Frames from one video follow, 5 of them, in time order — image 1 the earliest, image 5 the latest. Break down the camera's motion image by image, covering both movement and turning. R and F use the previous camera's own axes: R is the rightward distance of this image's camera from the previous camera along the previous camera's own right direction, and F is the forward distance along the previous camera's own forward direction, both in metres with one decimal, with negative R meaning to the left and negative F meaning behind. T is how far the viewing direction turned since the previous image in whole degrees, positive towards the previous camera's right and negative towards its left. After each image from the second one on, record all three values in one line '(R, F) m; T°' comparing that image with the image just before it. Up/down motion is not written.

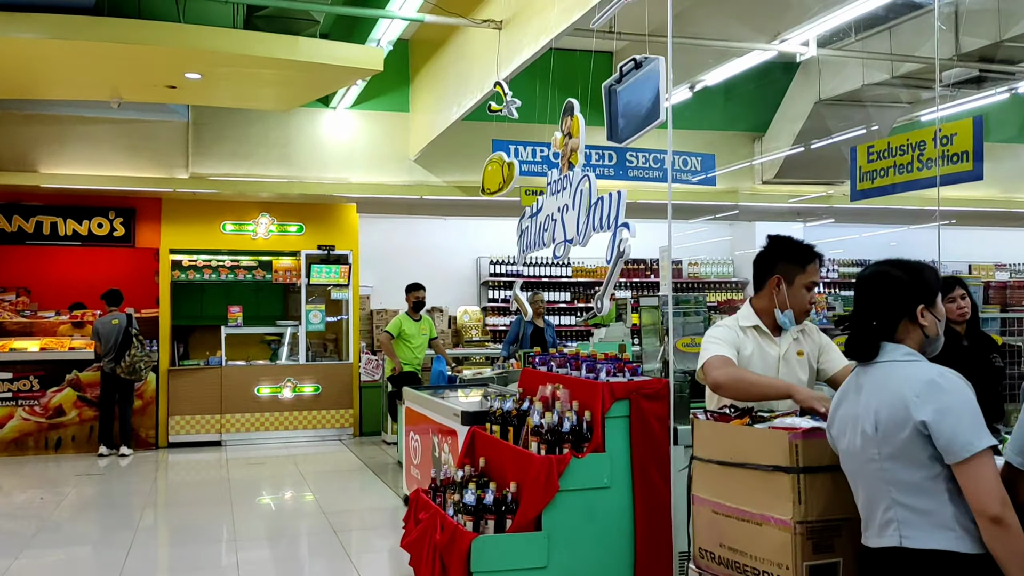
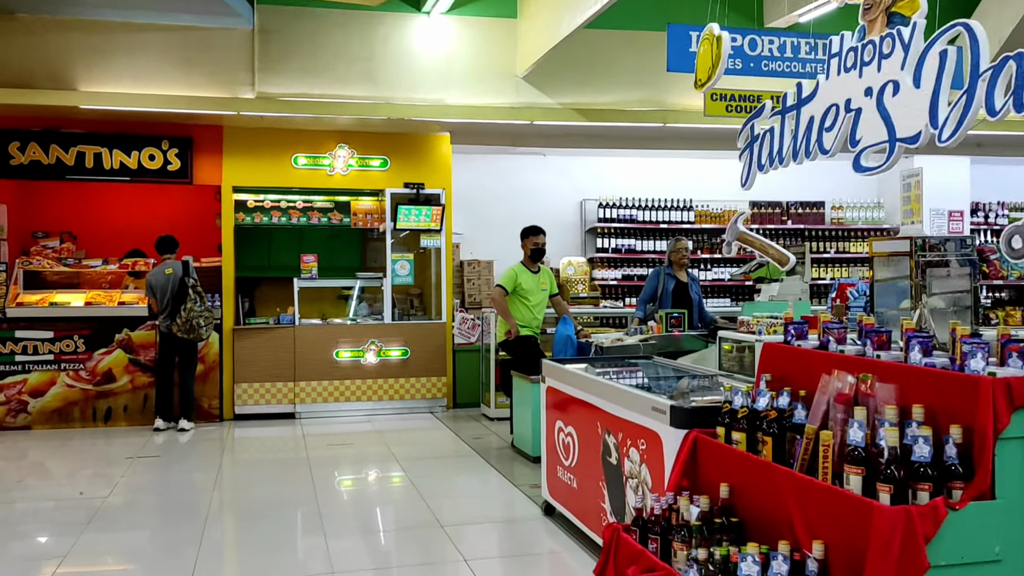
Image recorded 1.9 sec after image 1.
(-0.6, +1.4) m; -3°
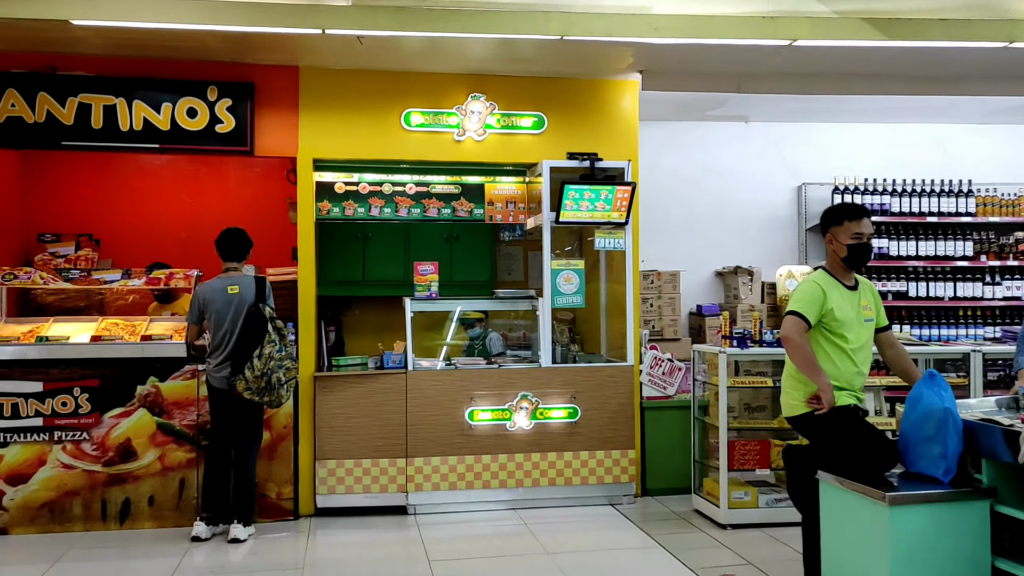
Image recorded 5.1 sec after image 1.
(-0.8, +2.6) m; -5°
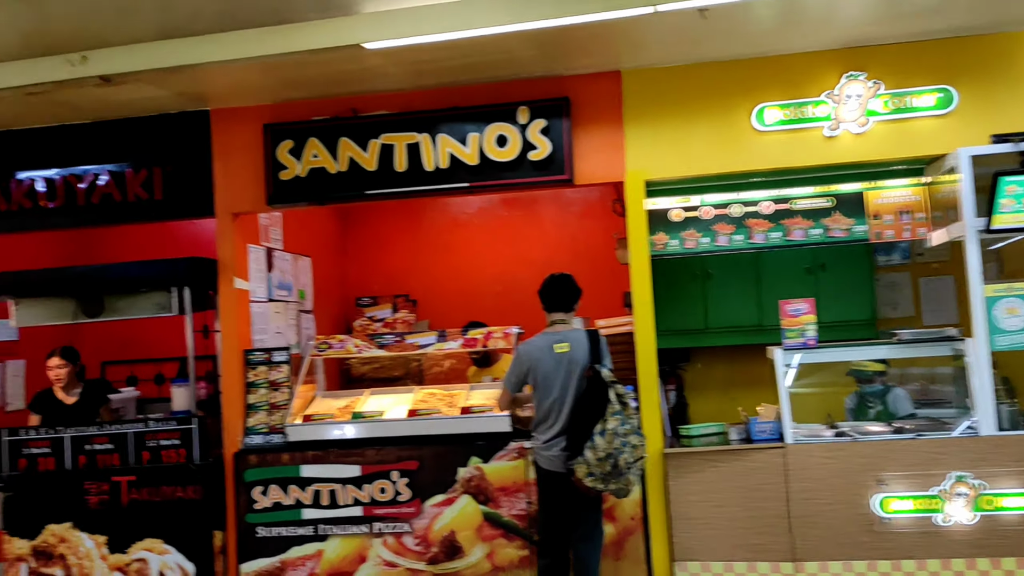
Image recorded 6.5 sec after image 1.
(-0.4, +1.0) m; -20°
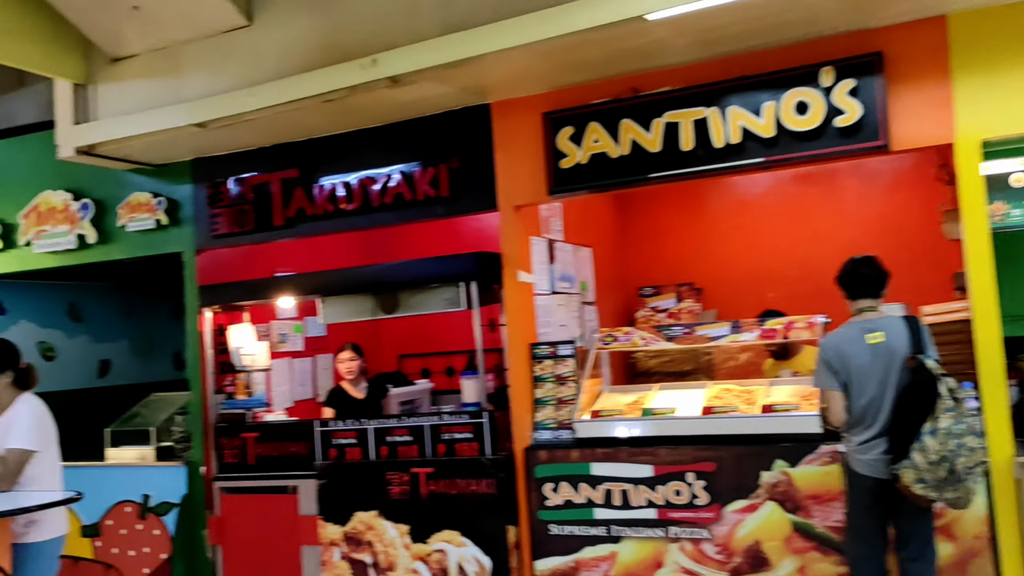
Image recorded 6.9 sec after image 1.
(-0.1, +0.2) m; -17°
